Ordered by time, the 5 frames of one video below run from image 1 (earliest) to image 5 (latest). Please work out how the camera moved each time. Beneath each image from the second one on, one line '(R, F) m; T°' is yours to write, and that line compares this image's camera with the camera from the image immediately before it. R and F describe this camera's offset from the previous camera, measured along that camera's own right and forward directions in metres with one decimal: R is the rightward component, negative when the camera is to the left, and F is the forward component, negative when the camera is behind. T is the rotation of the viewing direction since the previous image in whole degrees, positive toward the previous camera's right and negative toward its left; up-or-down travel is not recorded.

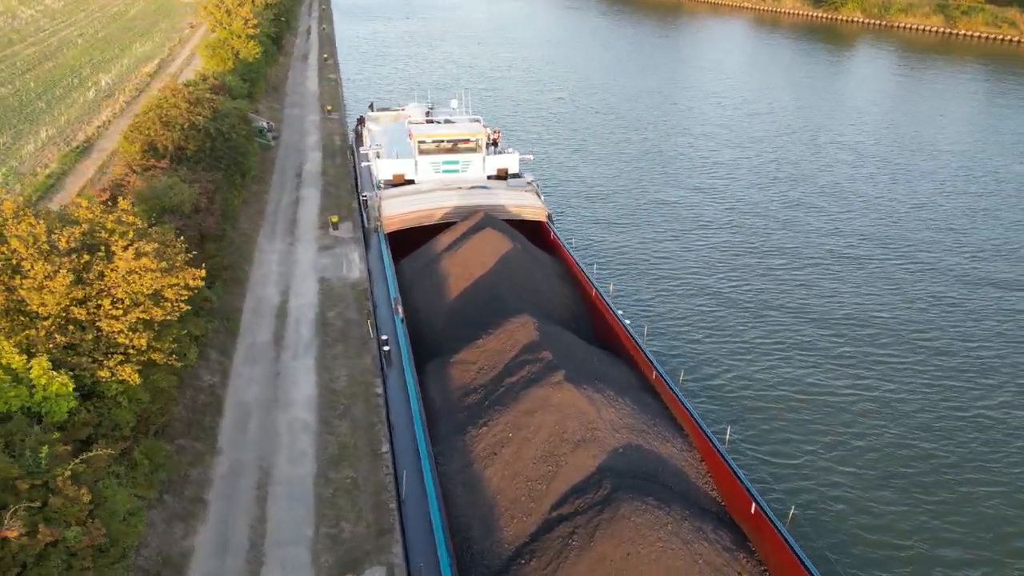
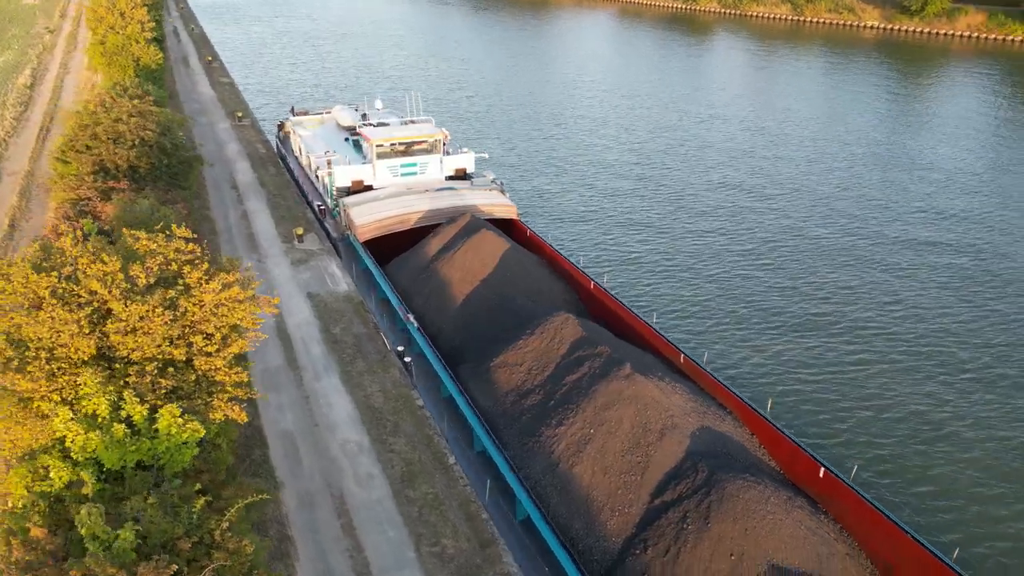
(-3.2, +0.2) m; +10°
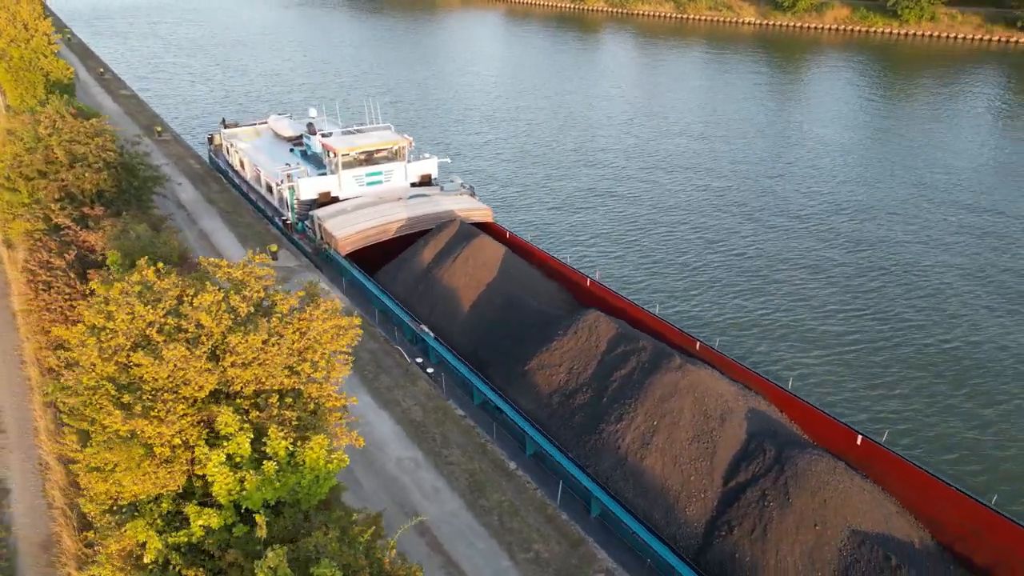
(-2.8, +0.1) m; +8°
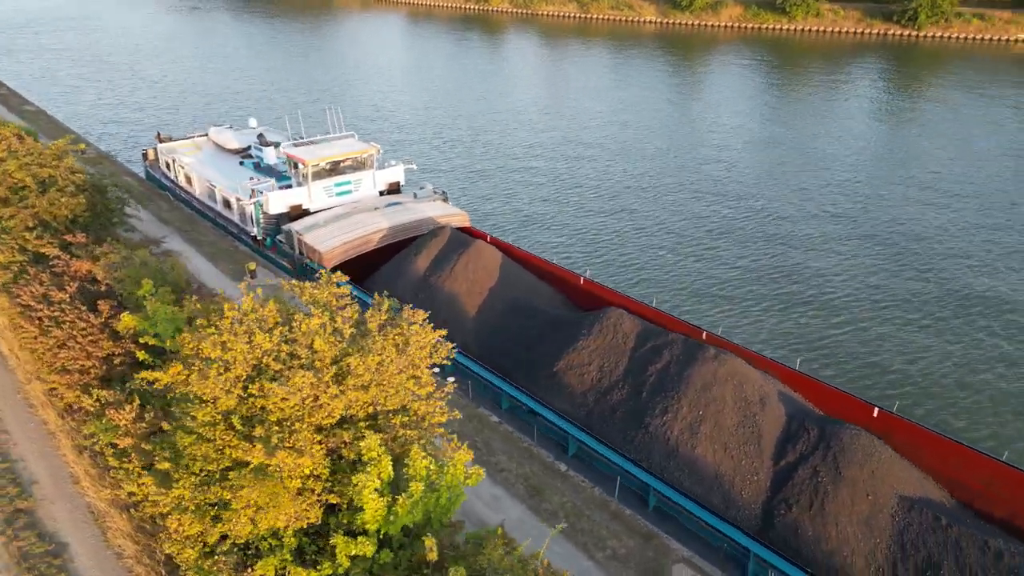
(-2.4, +0.1) m; +7°
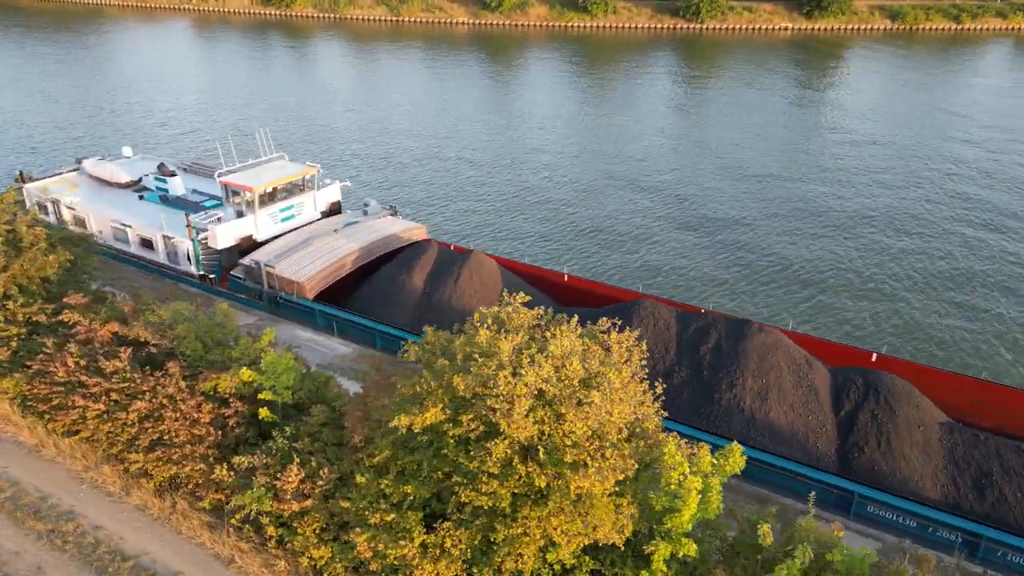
(-4.9, +0.4) m; +15°
